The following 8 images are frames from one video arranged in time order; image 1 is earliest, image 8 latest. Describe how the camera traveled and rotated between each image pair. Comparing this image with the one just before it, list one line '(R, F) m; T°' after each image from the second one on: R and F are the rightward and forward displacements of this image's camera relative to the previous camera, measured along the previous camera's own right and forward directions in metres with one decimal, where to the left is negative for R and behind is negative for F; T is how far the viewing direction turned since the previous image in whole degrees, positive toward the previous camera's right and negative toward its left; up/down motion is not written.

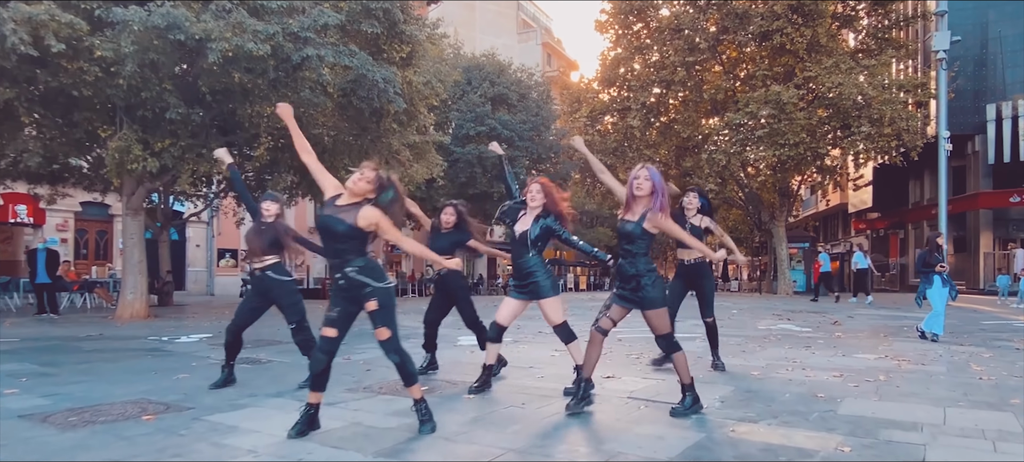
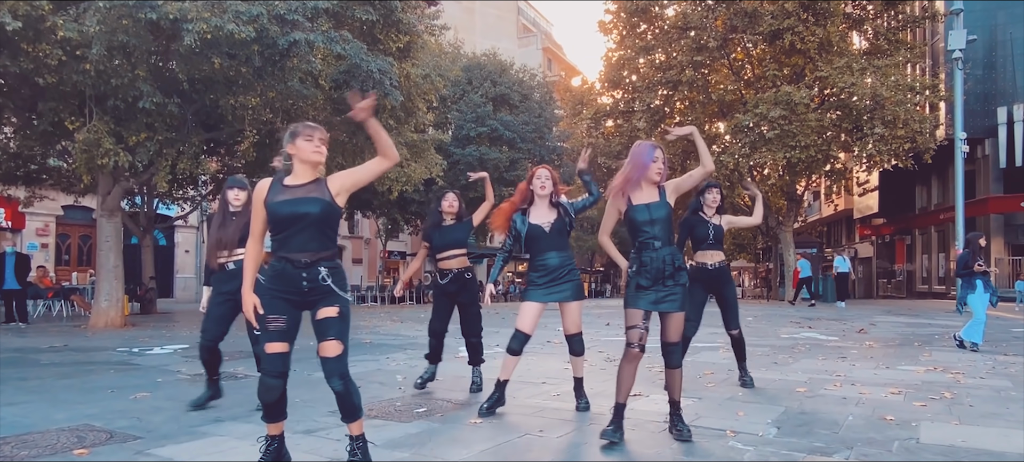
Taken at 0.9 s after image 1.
(-0.1, +1.1) m; 0°
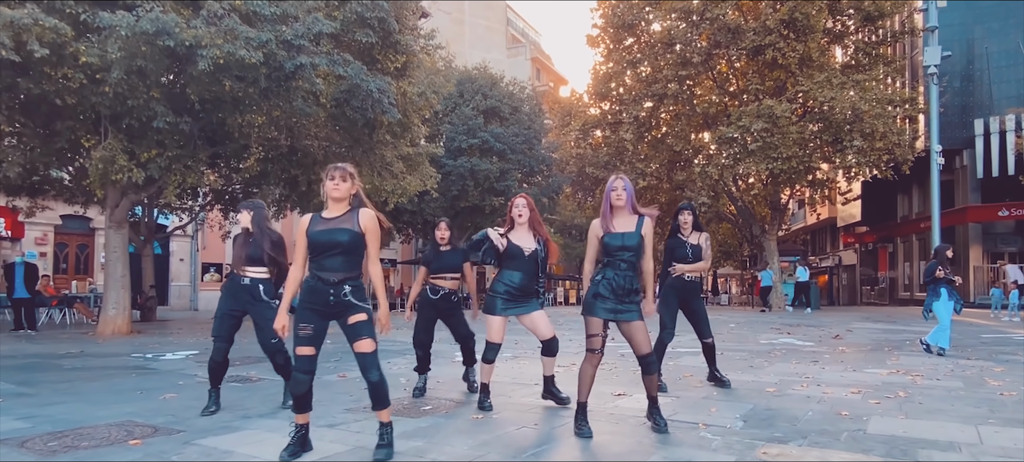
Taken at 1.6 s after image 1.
(-0.1, -0.8) m; +1°
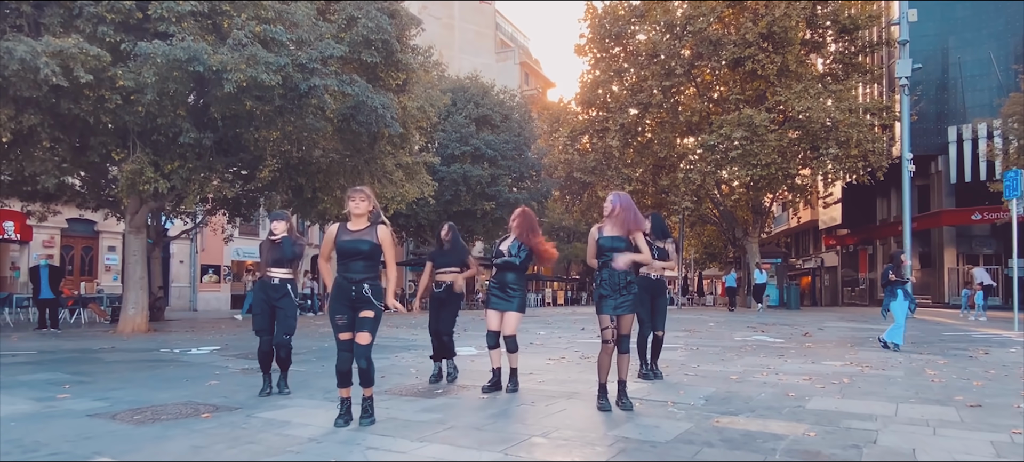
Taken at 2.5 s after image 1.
(-0.1, -1.3) m; +1°
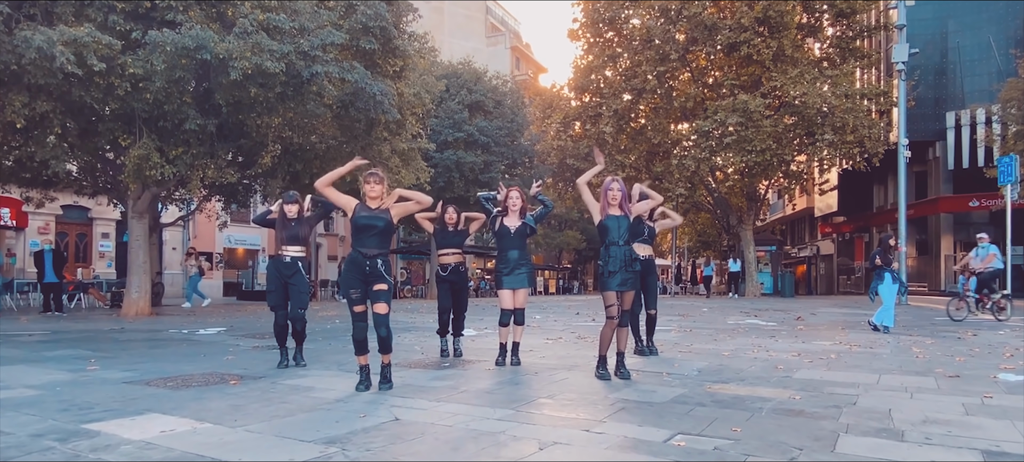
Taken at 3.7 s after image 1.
(-0.2, -0.5) m; +1°
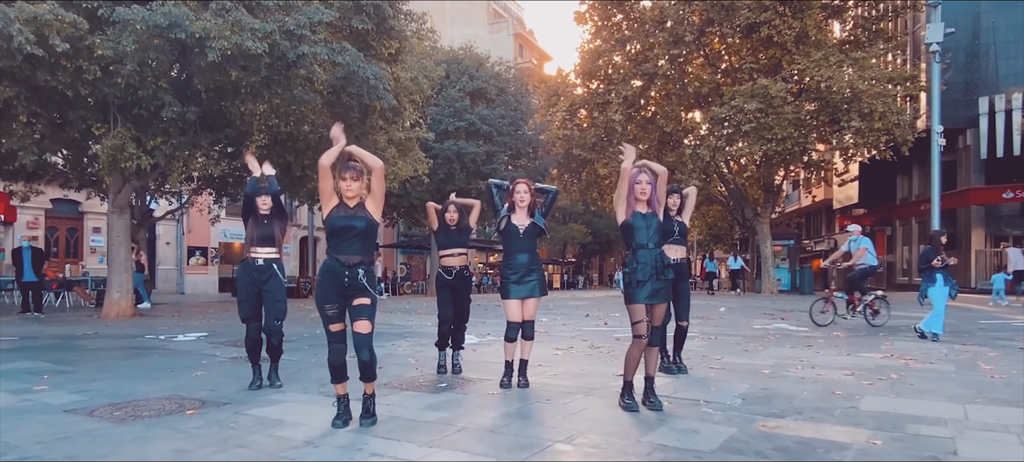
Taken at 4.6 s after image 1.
(0.0, +1.1) m; 0°
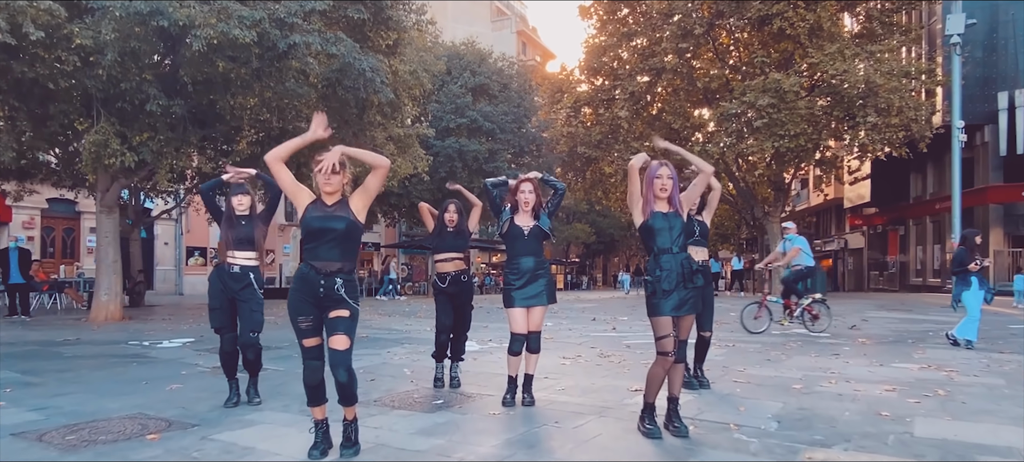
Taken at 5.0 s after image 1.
(0.0, +0.7) m; 0°
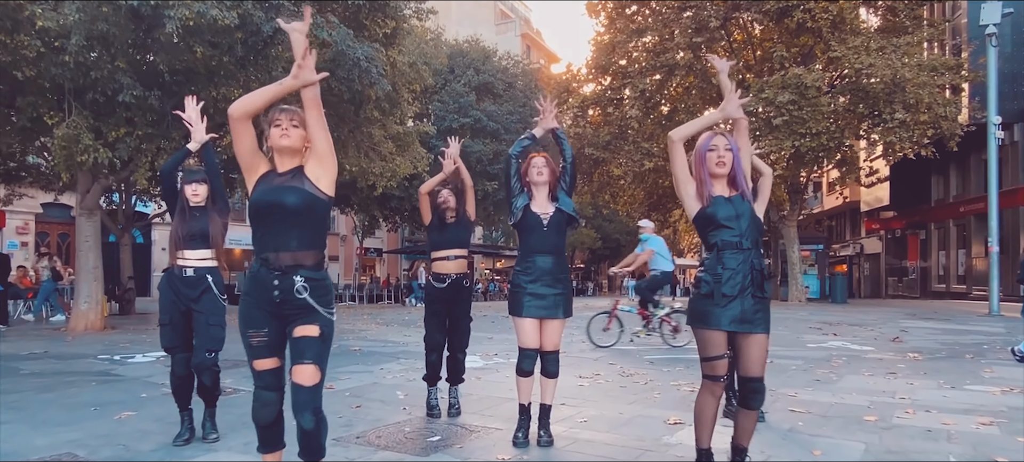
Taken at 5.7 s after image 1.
(-0.1, +1.1) m; 0°
